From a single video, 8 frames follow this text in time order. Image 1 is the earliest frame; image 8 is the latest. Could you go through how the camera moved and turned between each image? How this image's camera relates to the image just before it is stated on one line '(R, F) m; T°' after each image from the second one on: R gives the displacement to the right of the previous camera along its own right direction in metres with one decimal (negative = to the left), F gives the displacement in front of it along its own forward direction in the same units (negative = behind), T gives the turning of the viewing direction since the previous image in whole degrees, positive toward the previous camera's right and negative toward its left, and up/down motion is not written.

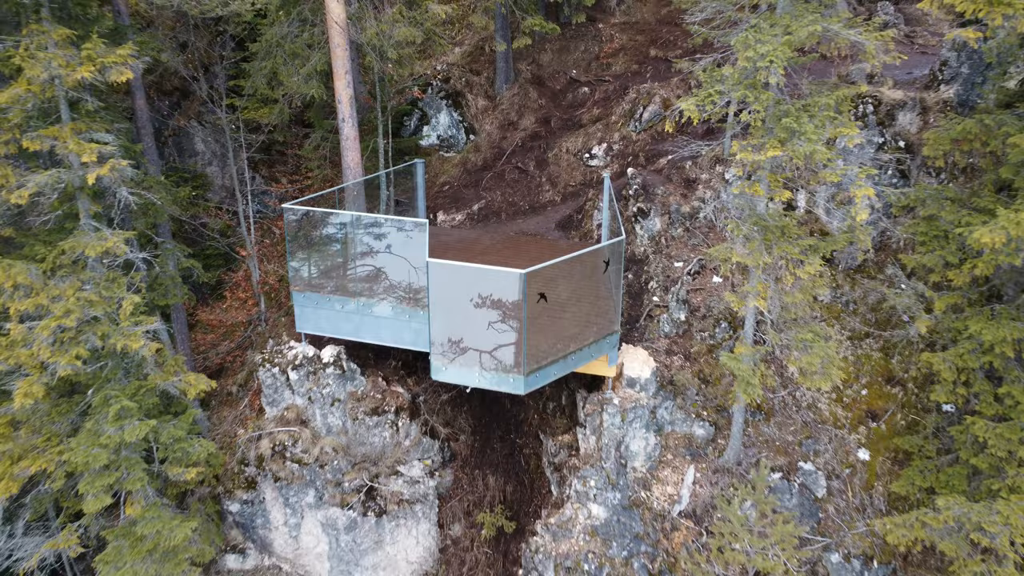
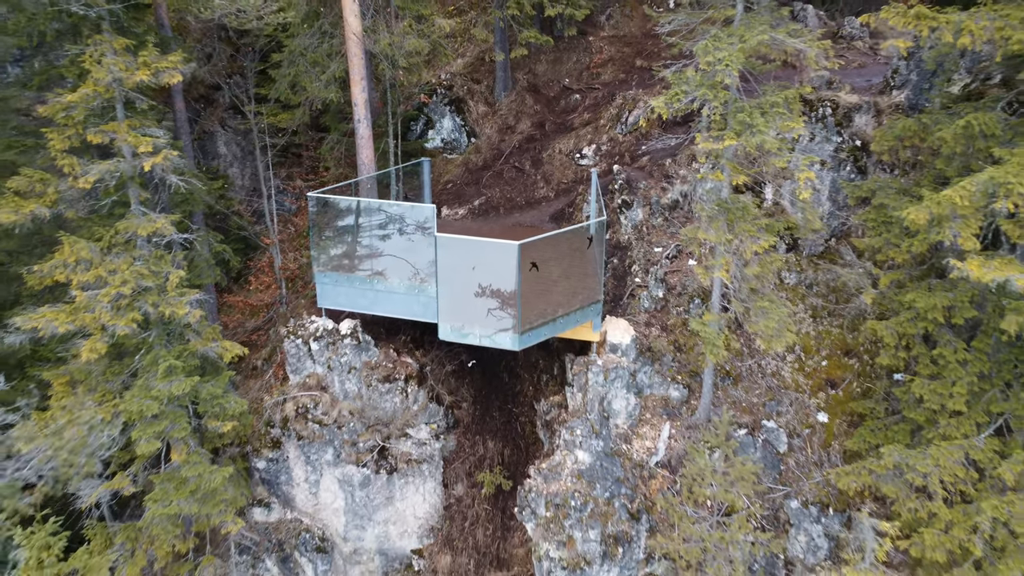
(0.0, -0.8) m; 0°
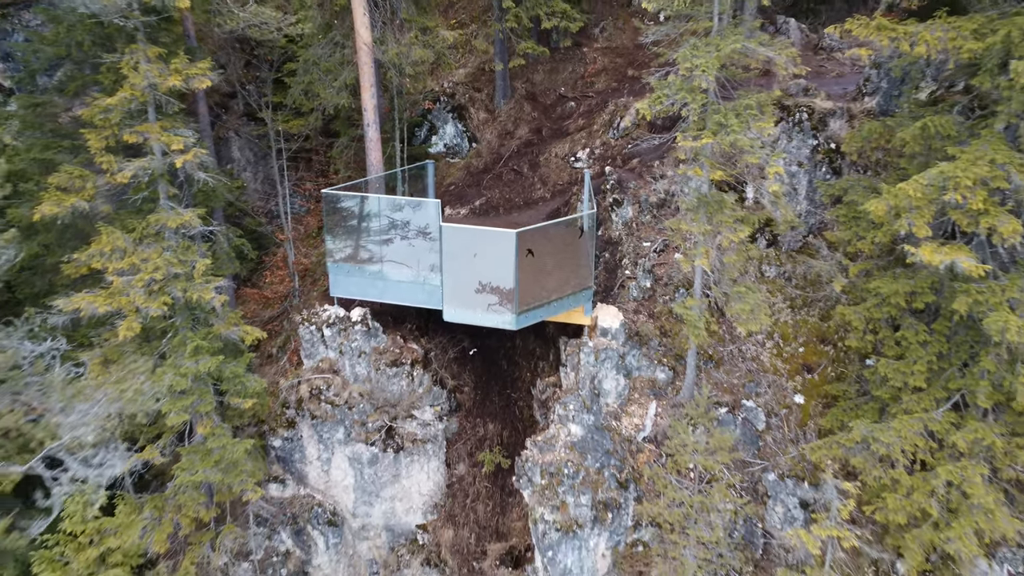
(0.0, -0.6) m; 0°
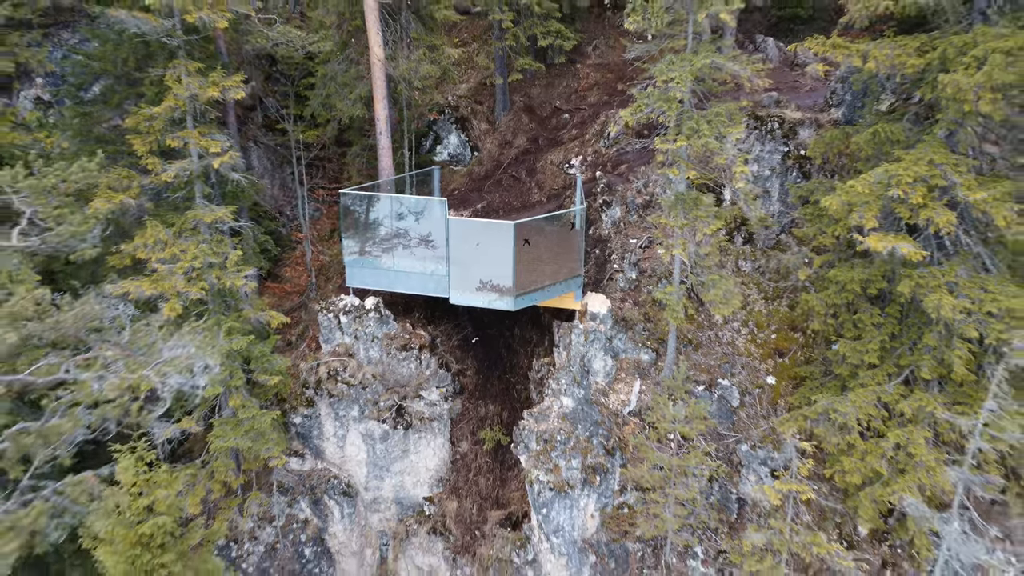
(0.0, -0.8) m; 0°
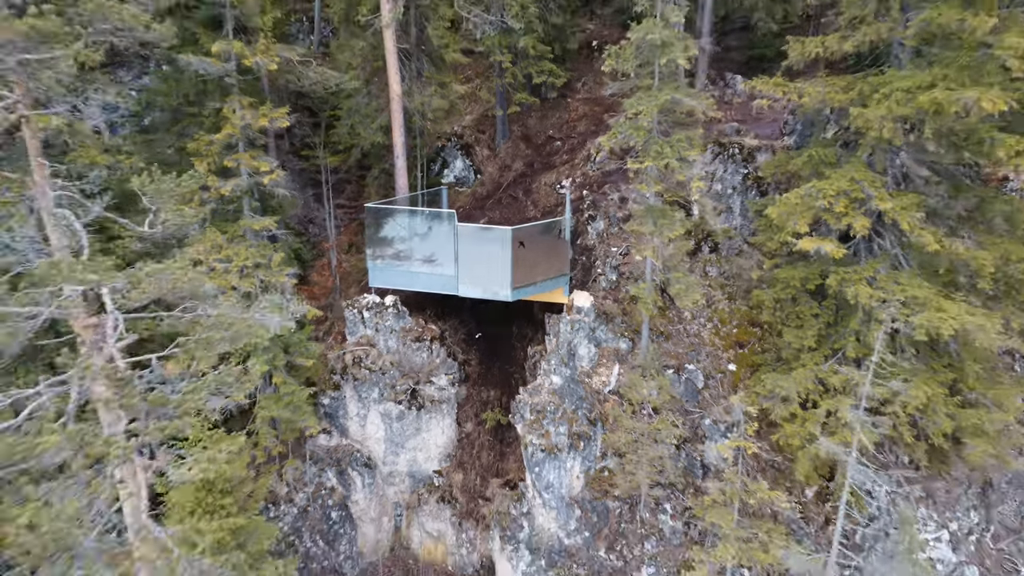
(0.0, -1.5) m; 0°
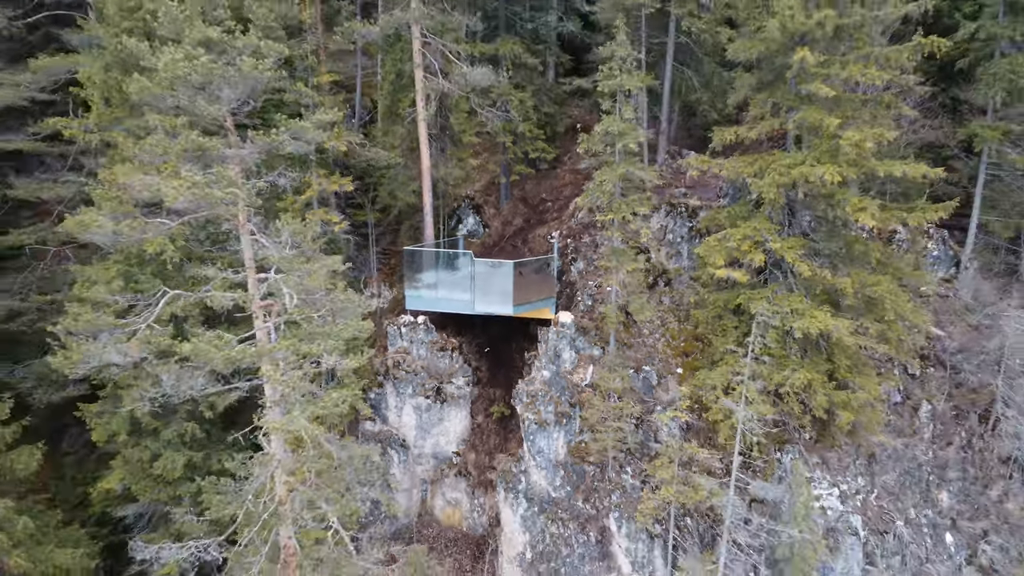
(0.0, -3.3) m; 0°
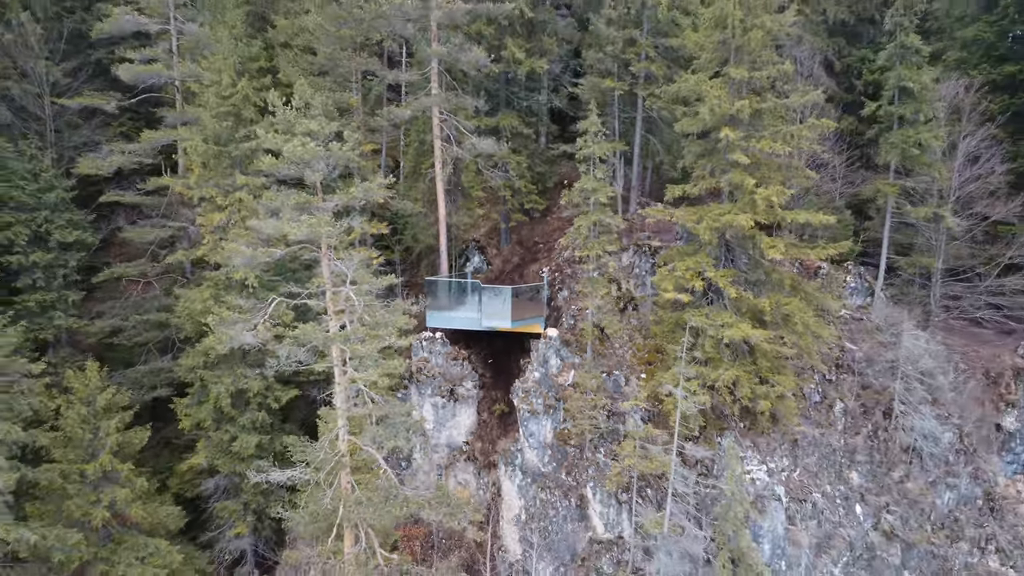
(0.0, -3.6) m; 0°
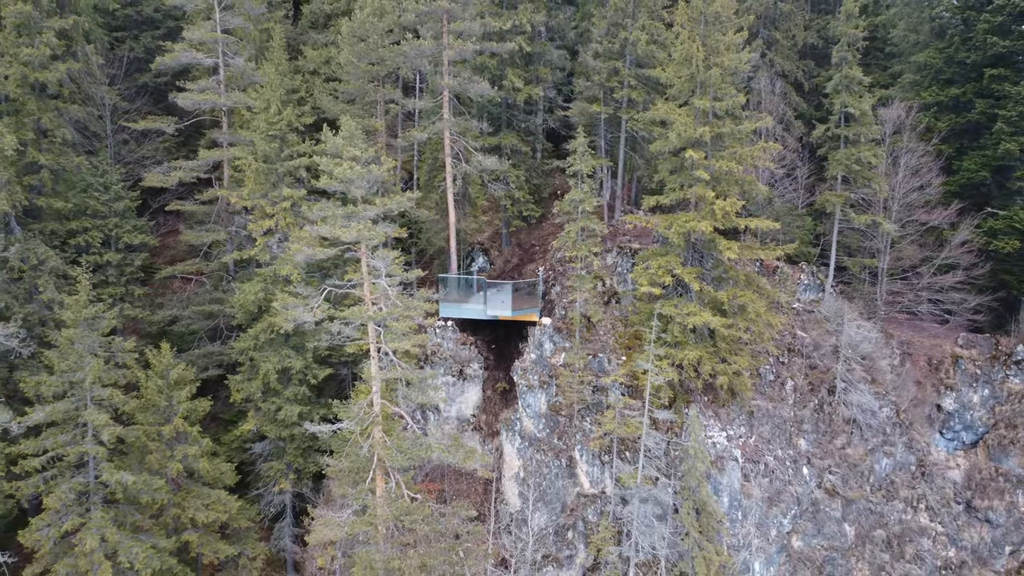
(-0.1, -3.0) m; 0°
